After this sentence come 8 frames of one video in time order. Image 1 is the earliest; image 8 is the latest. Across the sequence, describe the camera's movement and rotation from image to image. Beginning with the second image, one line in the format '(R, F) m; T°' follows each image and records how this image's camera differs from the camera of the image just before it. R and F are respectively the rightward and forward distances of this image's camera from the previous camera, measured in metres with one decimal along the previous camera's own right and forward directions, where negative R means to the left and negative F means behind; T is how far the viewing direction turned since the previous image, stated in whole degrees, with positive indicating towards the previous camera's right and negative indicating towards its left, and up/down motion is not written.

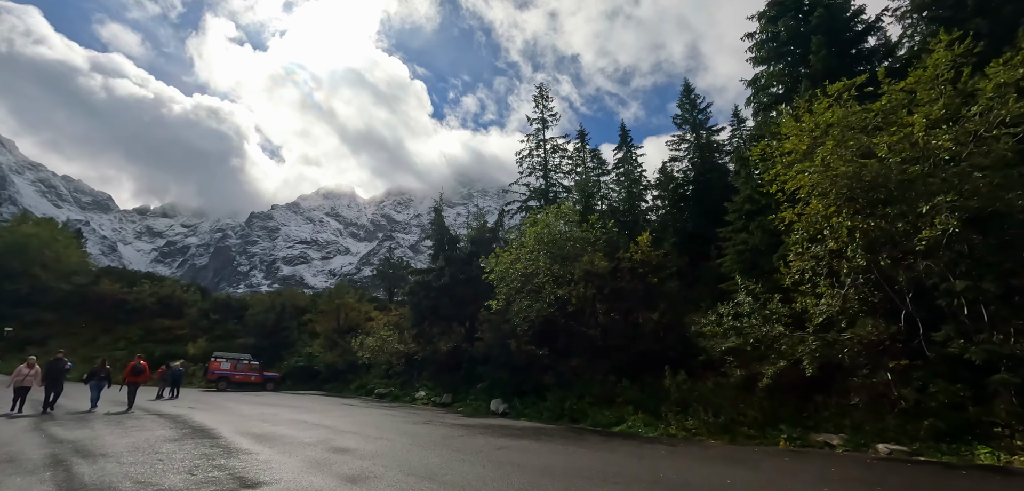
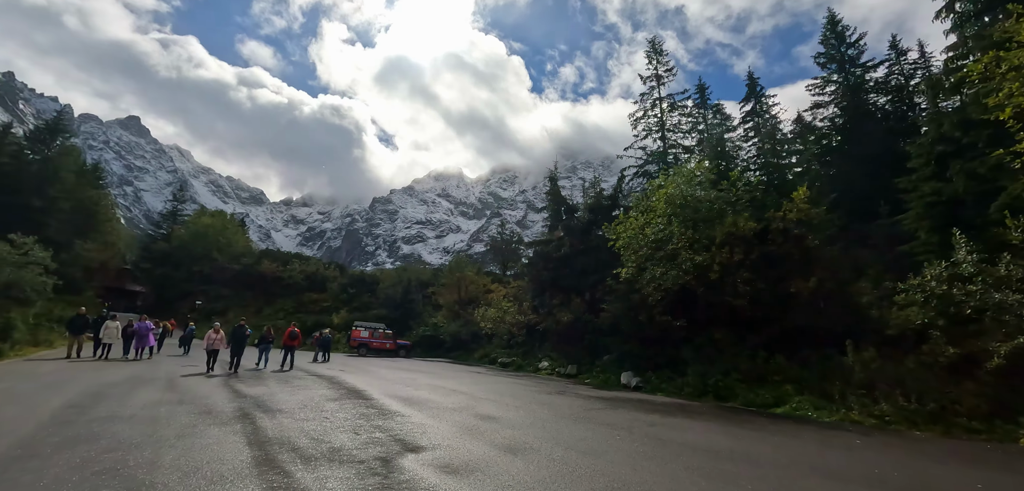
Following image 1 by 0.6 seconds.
(-0.6, +0.5) m; -13°
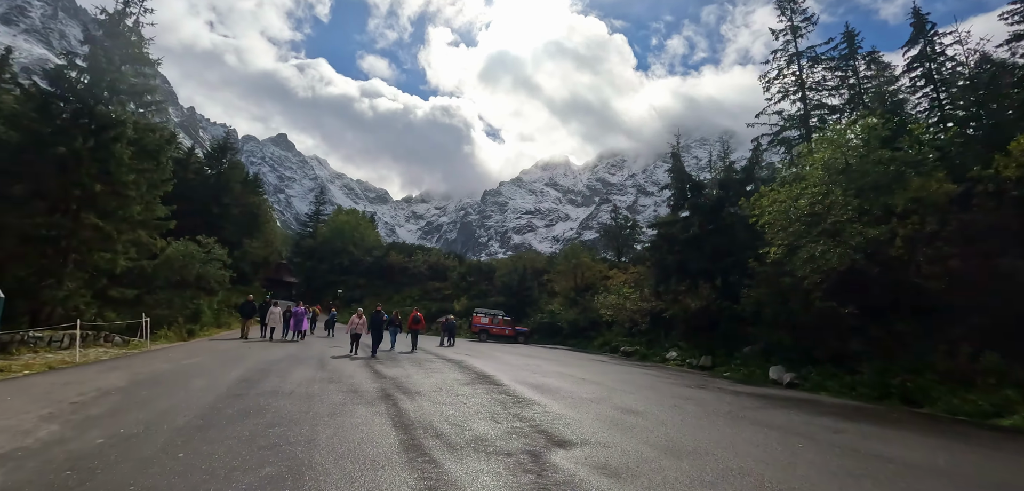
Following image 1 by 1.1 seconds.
(-0.4, +0.6) m; -13°
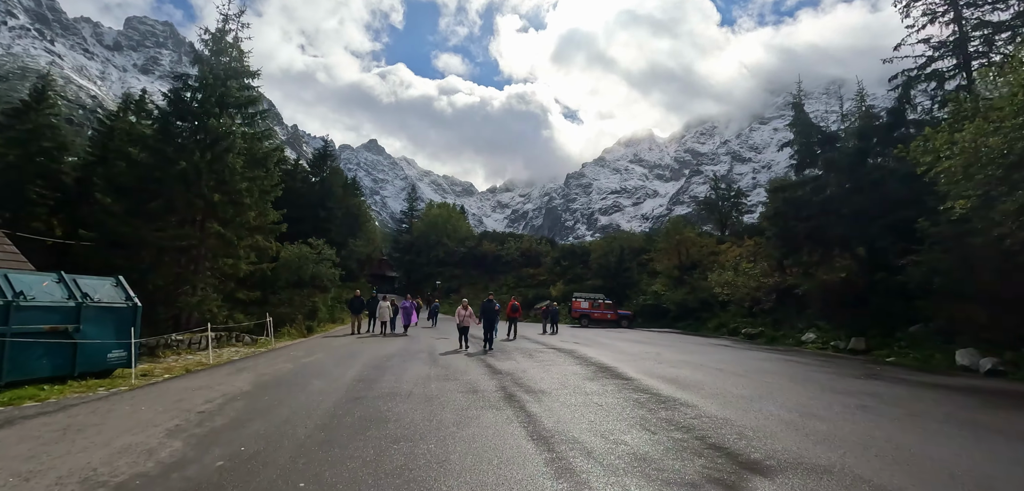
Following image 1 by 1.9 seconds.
(-0.6, +1.2) m; -10°
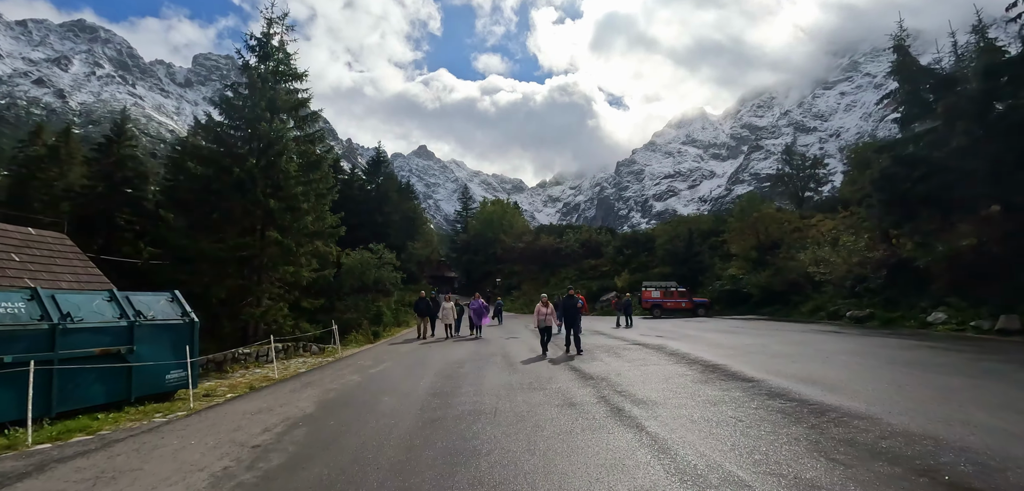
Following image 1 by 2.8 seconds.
(-0.6, +1.5) m; -6°
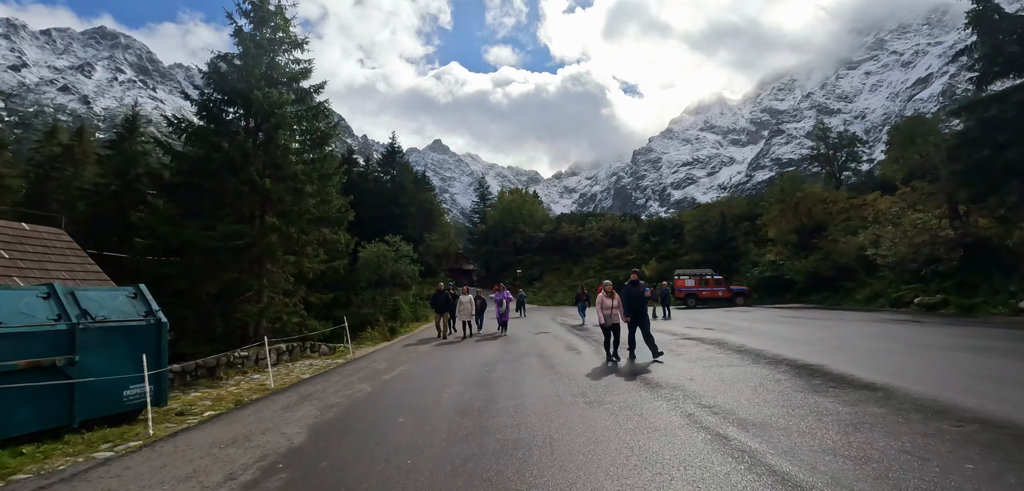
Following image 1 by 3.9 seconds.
(-0.4, +2.1) m; -2°
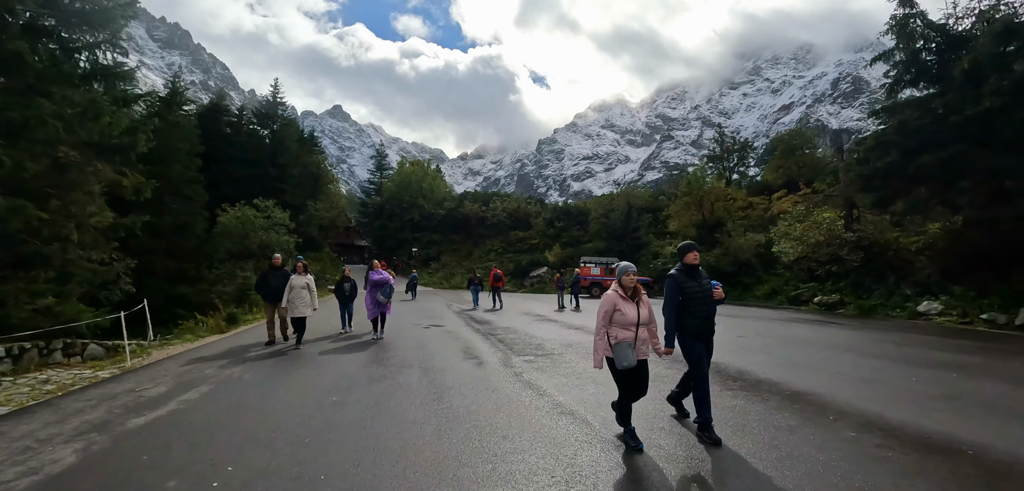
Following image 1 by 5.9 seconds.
(+0.3, +3.8) m; +11°
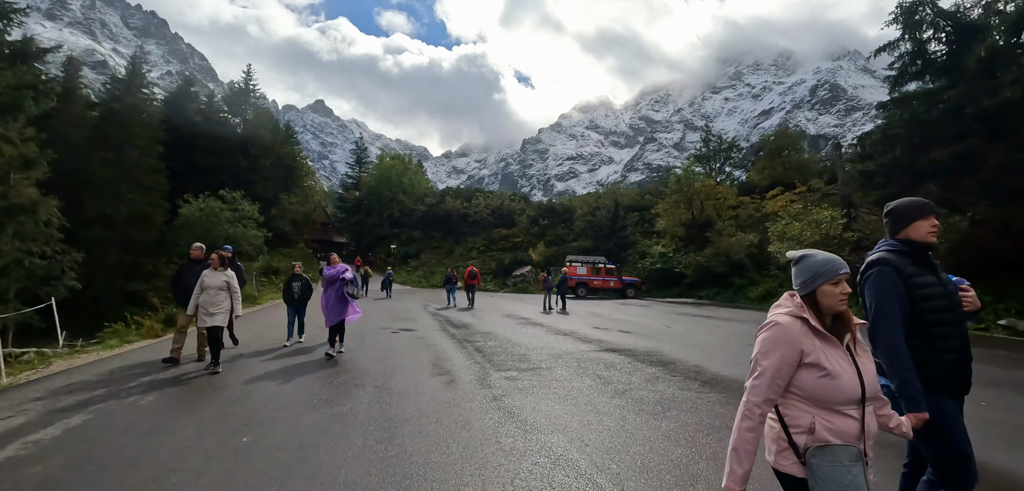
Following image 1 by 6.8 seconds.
(0.0, +1.7) m; +2°
